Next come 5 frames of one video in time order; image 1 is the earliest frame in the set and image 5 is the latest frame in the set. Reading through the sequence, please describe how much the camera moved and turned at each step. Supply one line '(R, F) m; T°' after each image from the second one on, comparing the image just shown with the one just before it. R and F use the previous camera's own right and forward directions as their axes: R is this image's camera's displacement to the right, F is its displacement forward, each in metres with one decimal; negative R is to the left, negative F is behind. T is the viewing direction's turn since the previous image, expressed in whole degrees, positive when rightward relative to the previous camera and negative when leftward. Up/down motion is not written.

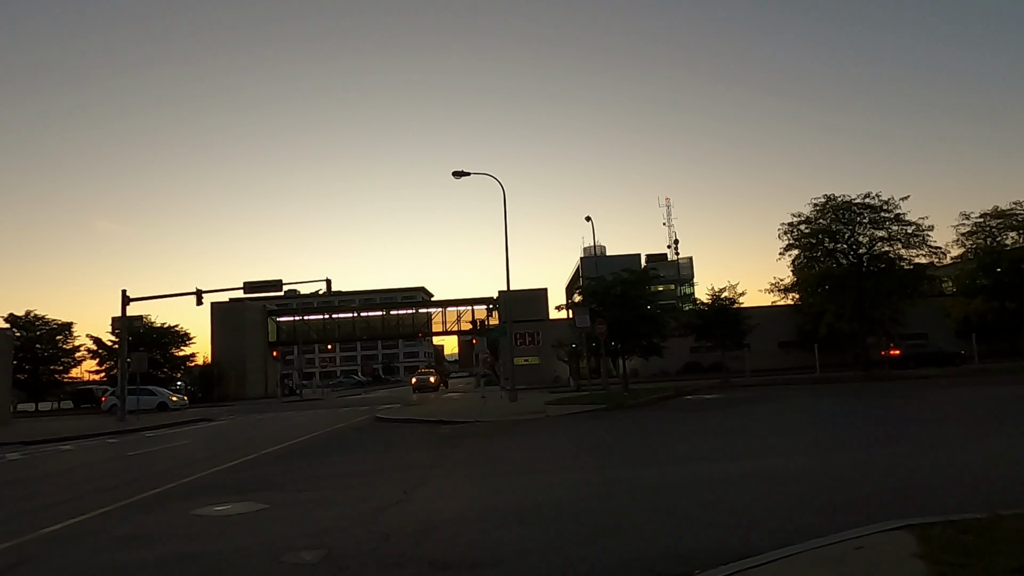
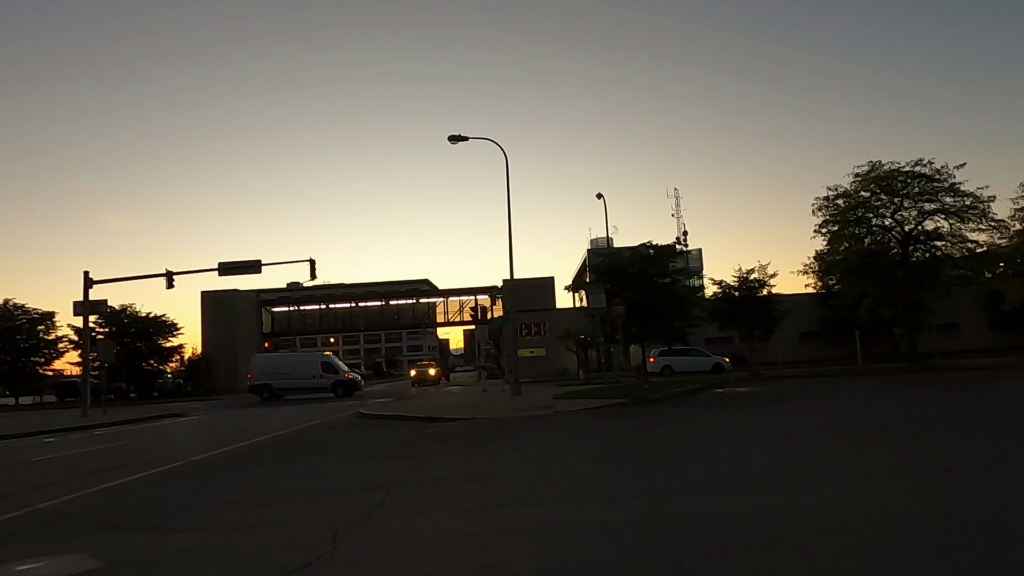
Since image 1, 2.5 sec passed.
(+0.1, +3.2) m; 0°
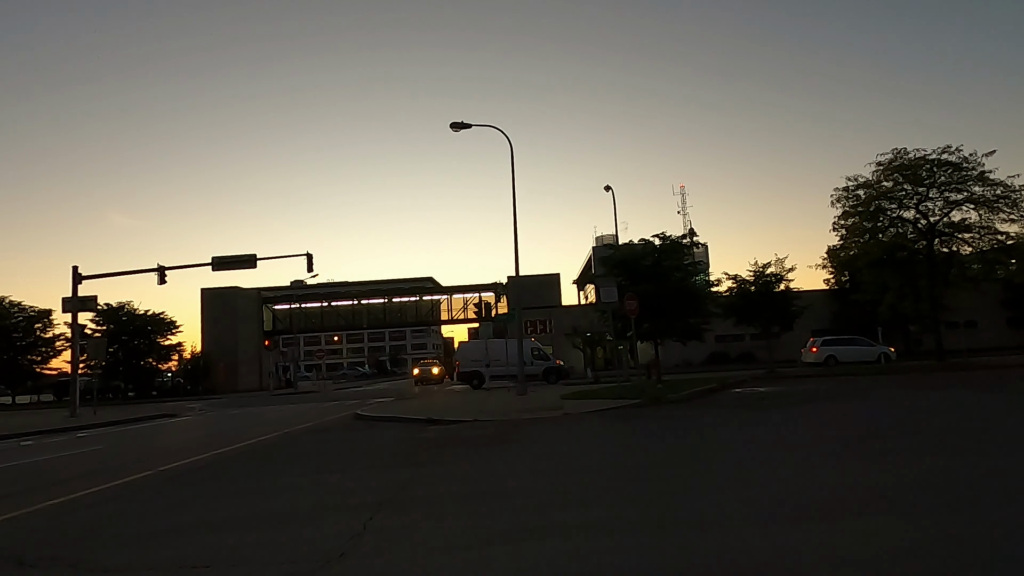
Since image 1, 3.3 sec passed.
(0.0, +1.2) m; 0°
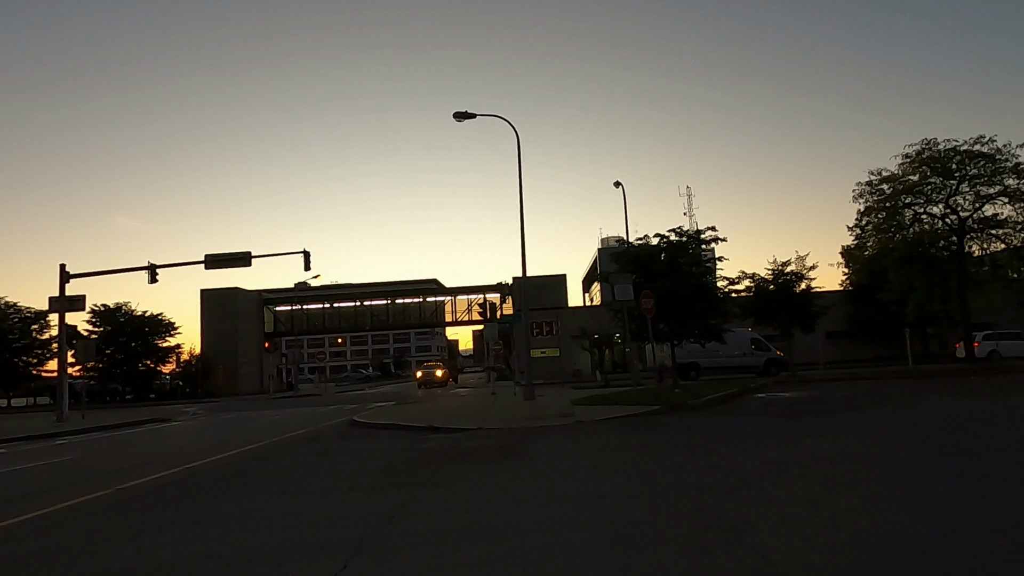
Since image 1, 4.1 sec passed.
(-0.1, +1.3) m; 0°
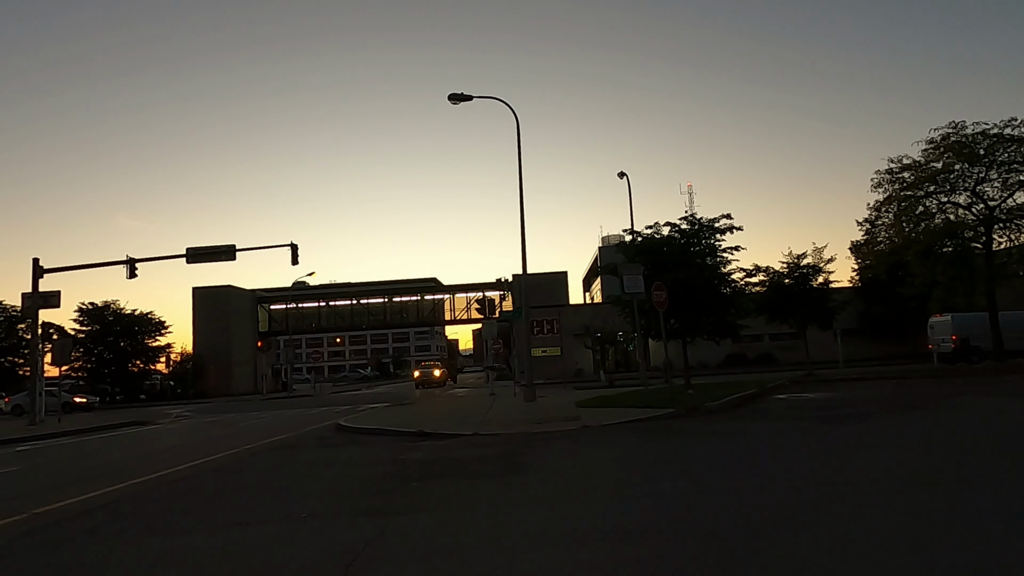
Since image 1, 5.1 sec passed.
(0.0, +1.5) m; 0°
